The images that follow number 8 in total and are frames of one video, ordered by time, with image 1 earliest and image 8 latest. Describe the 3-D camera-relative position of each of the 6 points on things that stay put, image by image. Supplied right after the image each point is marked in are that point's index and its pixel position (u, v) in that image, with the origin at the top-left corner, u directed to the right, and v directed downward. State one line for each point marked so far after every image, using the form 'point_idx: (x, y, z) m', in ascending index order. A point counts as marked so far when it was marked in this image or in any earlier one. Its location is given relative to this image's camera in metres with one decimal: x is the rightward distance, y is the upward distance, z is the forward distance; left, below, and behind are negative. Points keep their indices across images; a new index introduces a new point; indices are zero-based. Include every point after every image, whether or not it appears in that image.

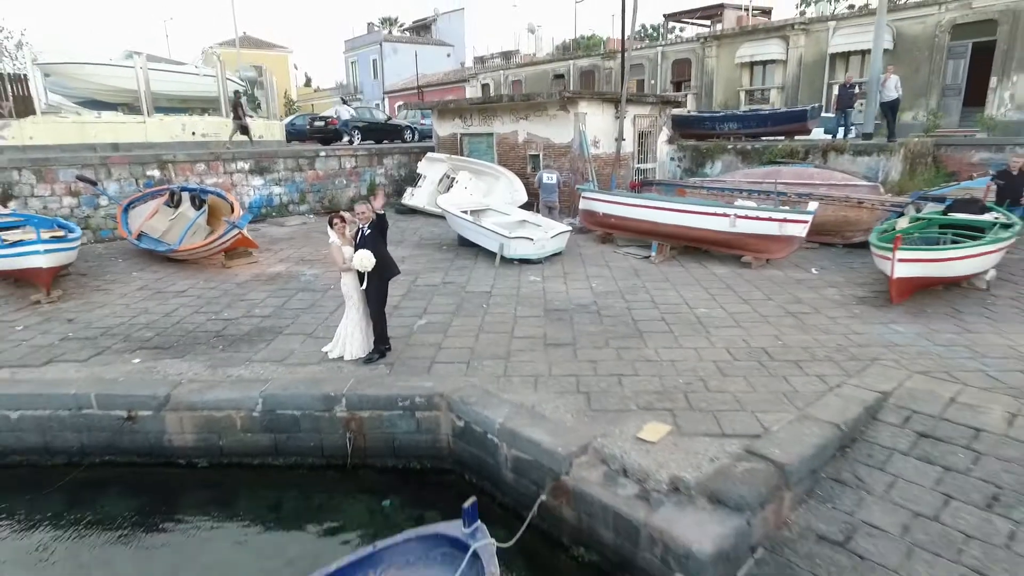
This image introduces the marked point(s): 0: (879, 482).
0: (+1.8, -0.9, +4.0) m
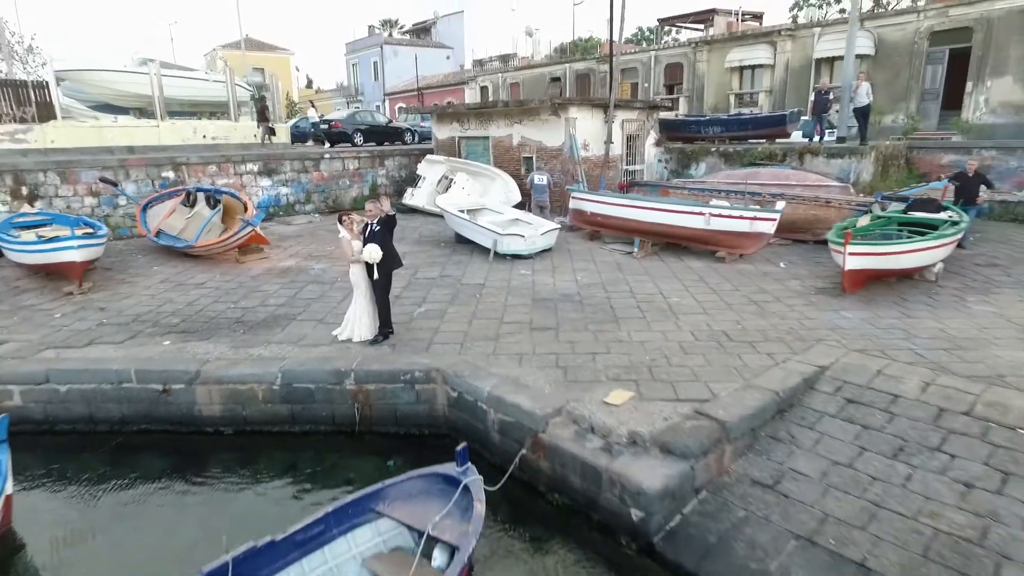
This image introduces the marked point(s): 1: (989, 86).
0: (+1.7, -0.9, +4.7) m
1: (+9.9, +4.2, +16.8) m
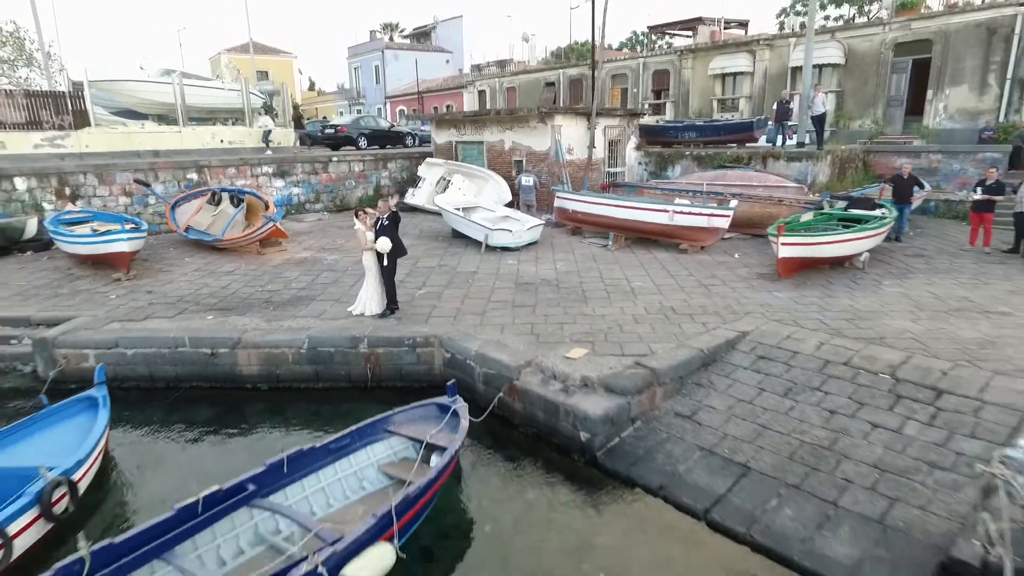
0: (+1.6, -0.7, +6.0) m
1: (+9.8, +4.4, +18.1) m
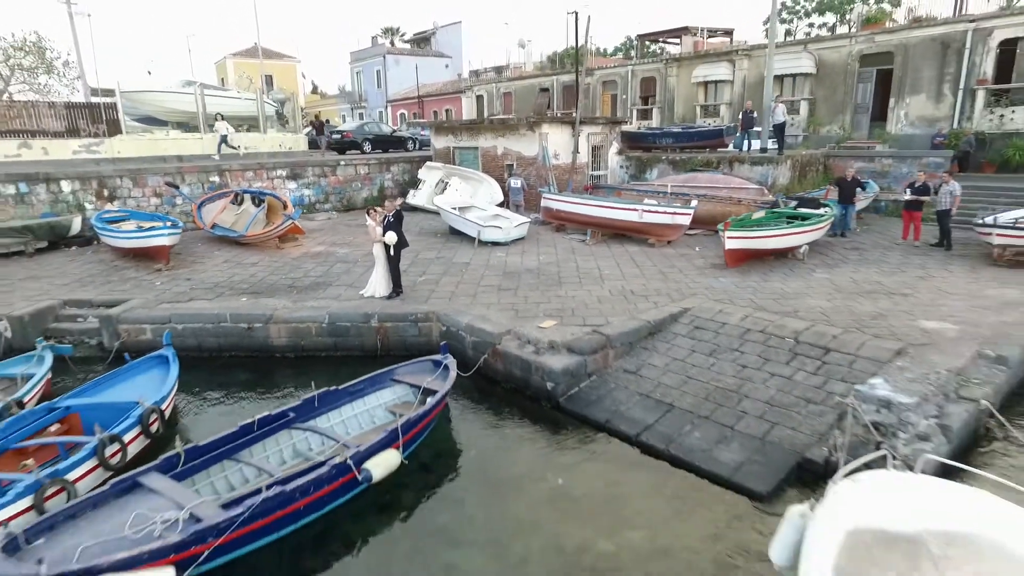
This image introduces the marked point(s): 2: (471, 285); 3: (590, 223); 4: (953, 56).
0: (+1.4, -0.5, +7.5) m
1: (+9.6, +4.5, +19.6) m
2: (-0.5, 0.0, +9.7) m
3: (+1.3, +1.0, +13.1) m
4: (+10.1, +5.3, +18.5) m
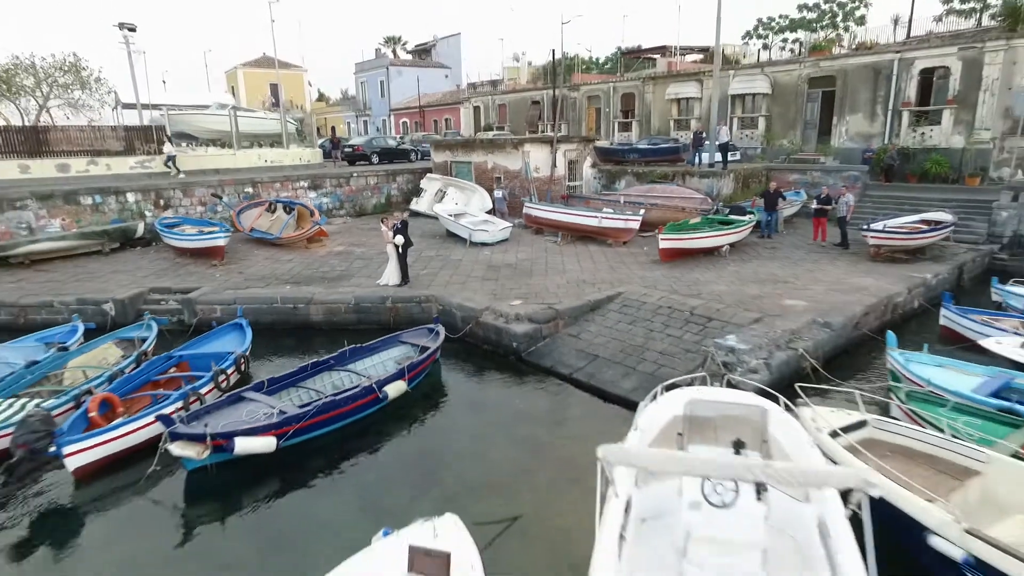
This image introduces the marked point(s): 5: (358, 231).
0: (+1.1, -0.4, +10.4) m
1: (+9.3, +4.7, +22.5) m
2: (-0.8, +0.2, +12.6) m
3: (+1.0, +1.2, +16.0) m
4: (+9.8, +5.5, +21.4) m
5: (-3.4, +1.2, +17.7) m
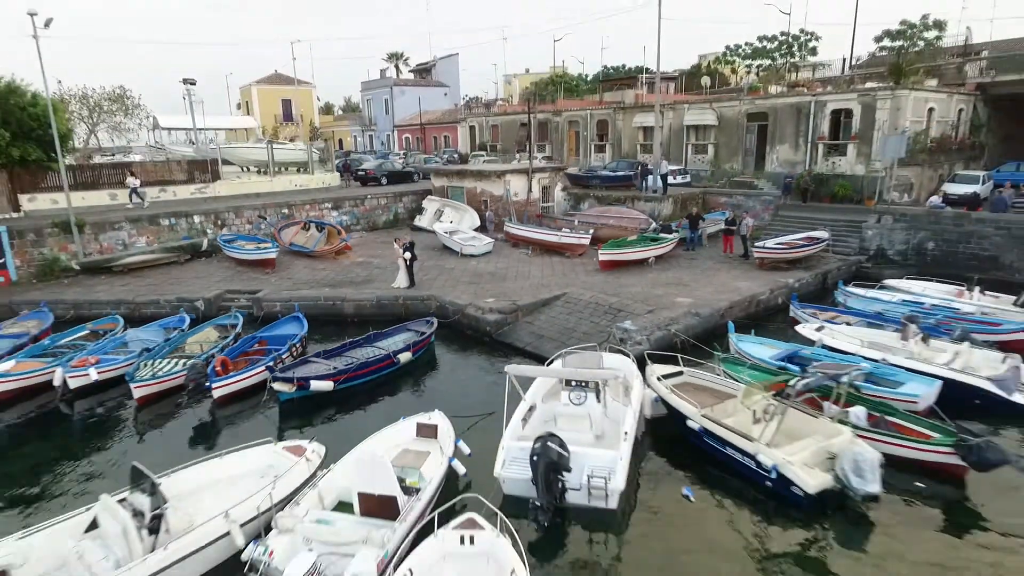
0: (+0.7, -0.4, +15.0) m
1: (+8.9, +4.6, +27.0) m
2: (-1.2, +0.1, +17.1) m
3: (+0.5, +1.2, +20.5) m
4: (+9.4, +5.4, +25.9) m
5: (-3.8, +1.2, +22.2) m
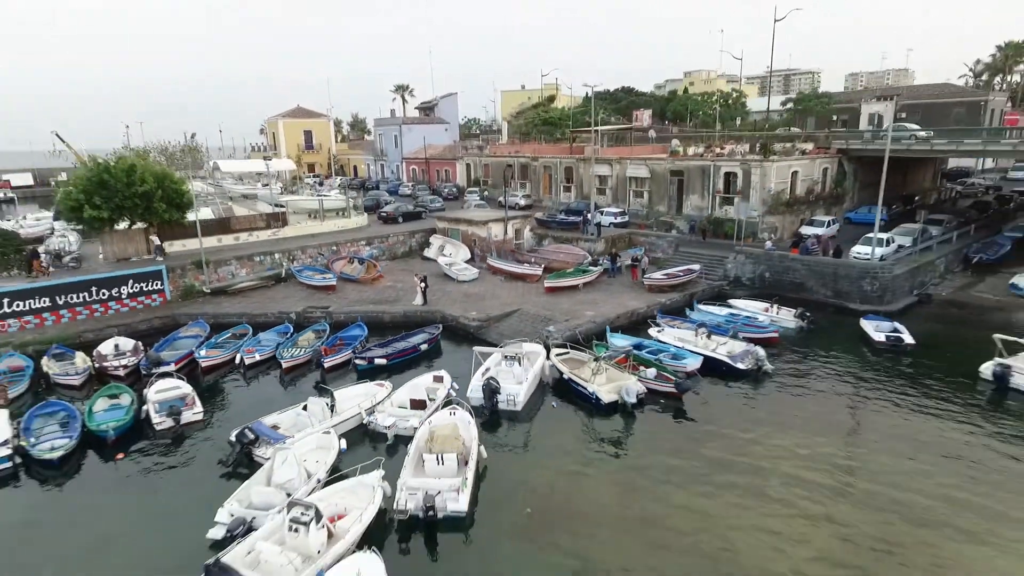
0: (-0.1, -1.0, +24.7) m
1: (+8.1, +4.1, +36.7) m
2: (-2.0, -0.4, +26.8) m
3: (-0.3, +0.6, +30.2) m
4: (+8.6, +4.9, +35.6) m
5: (-4.6, +0.6, +32.0) m
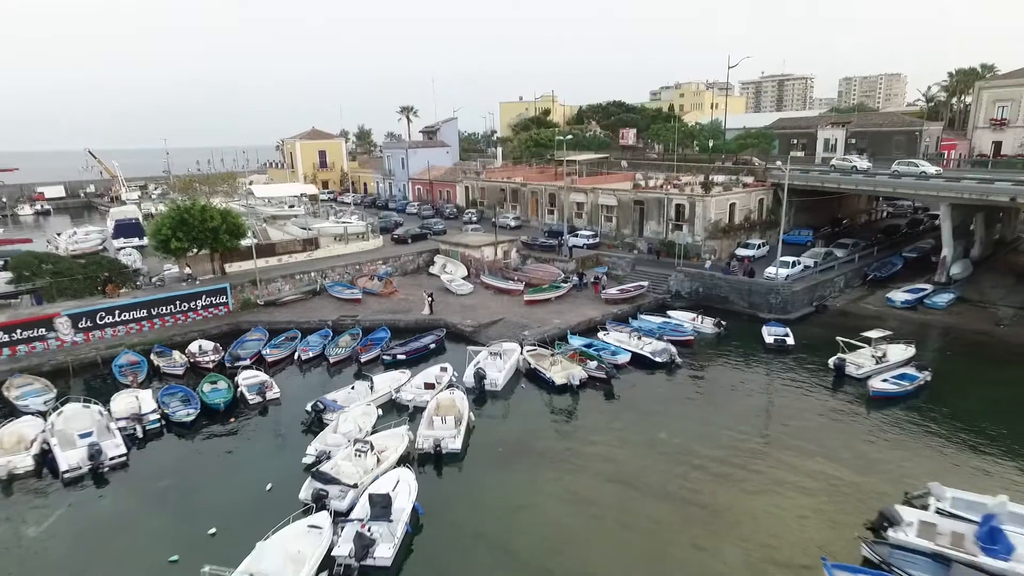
0: (-0.7, -1.5, +32.4) m
1: (+7.6, +3.6, +44.4) m
2: (-2.6, -1.0, +34.5) m
3: (-0.8, +0.1, +37.9) m
4: (+8.0, +4.3, +43.3) m
5: (-5.1, +0.1, +39.7) m
